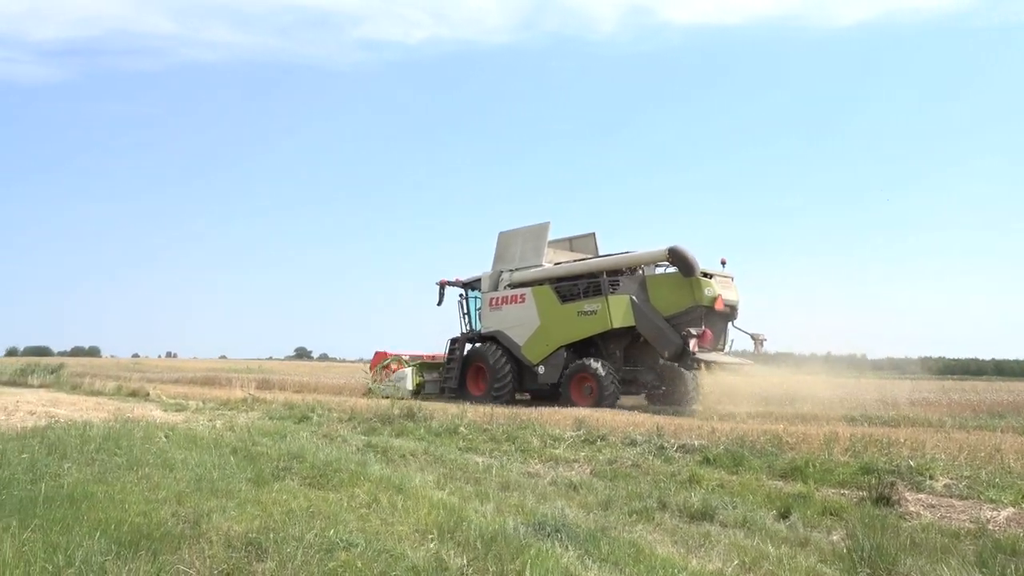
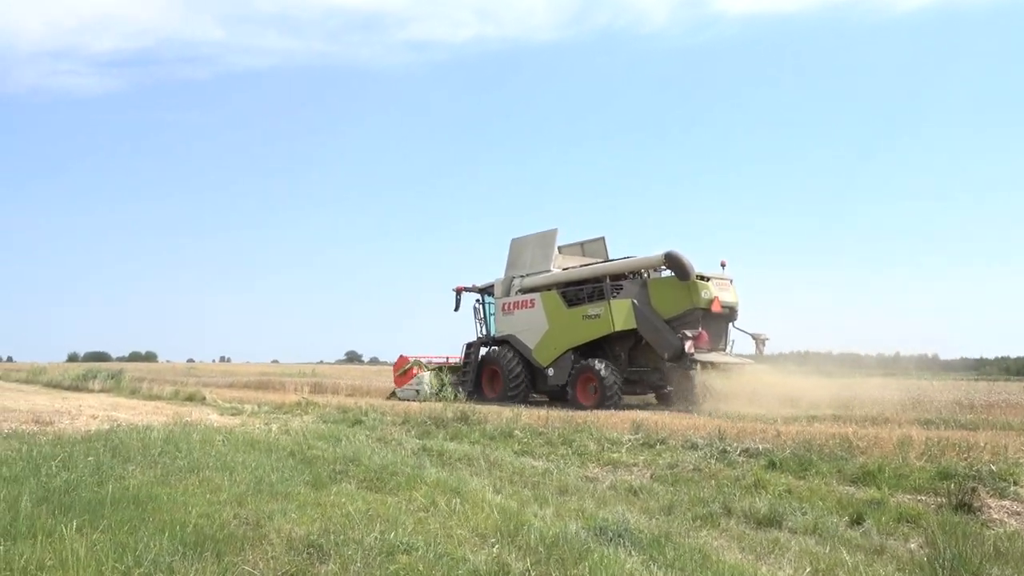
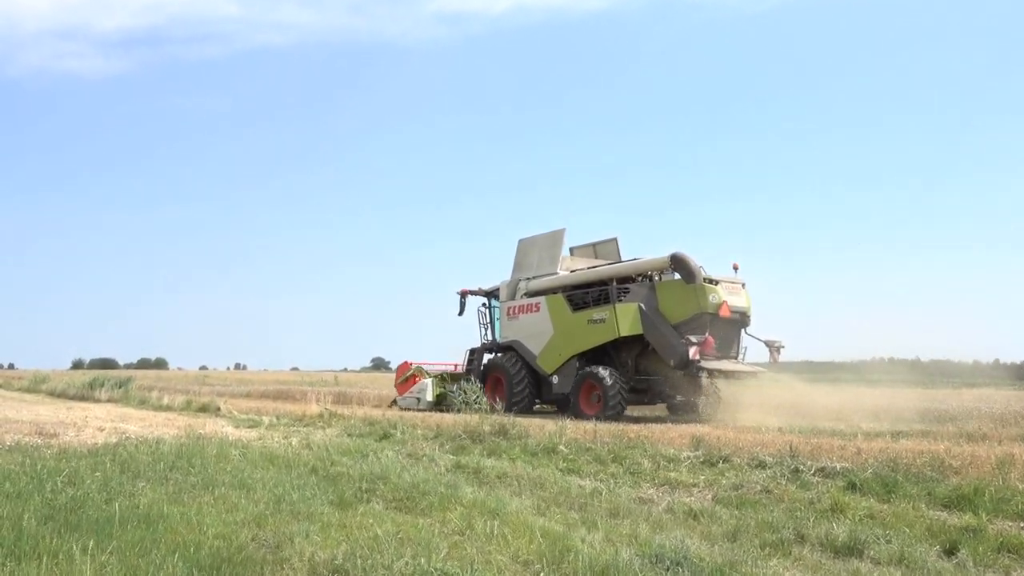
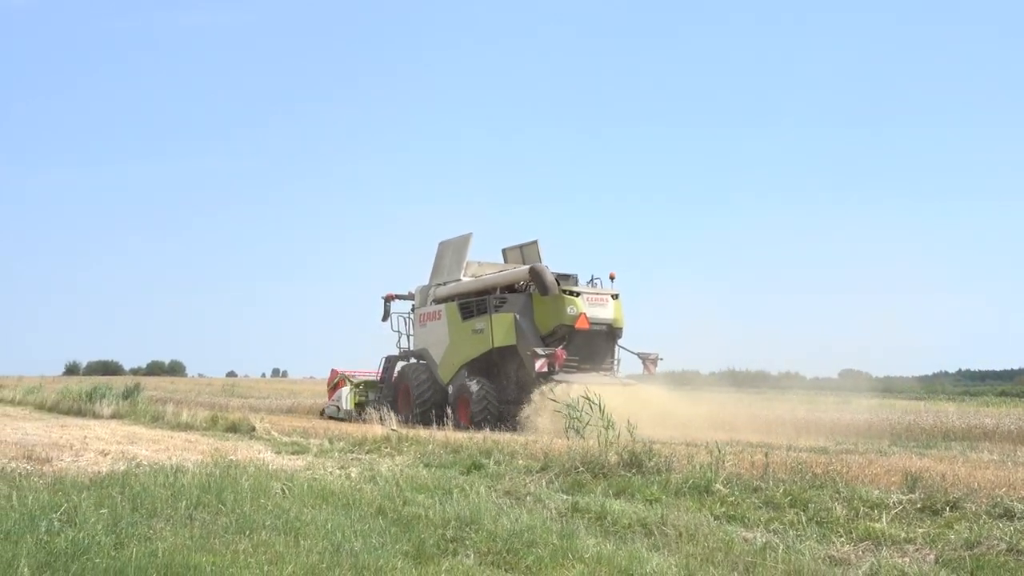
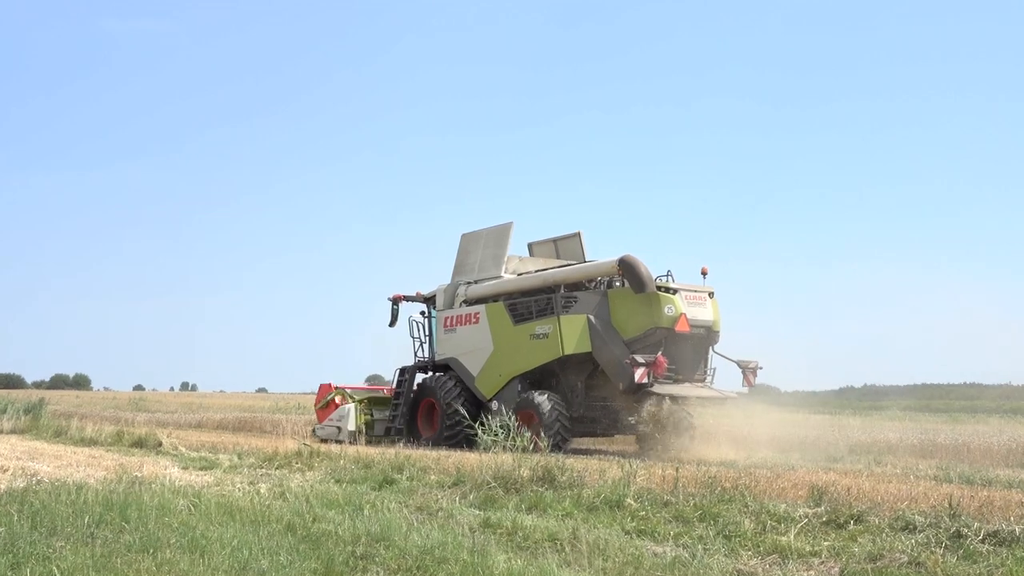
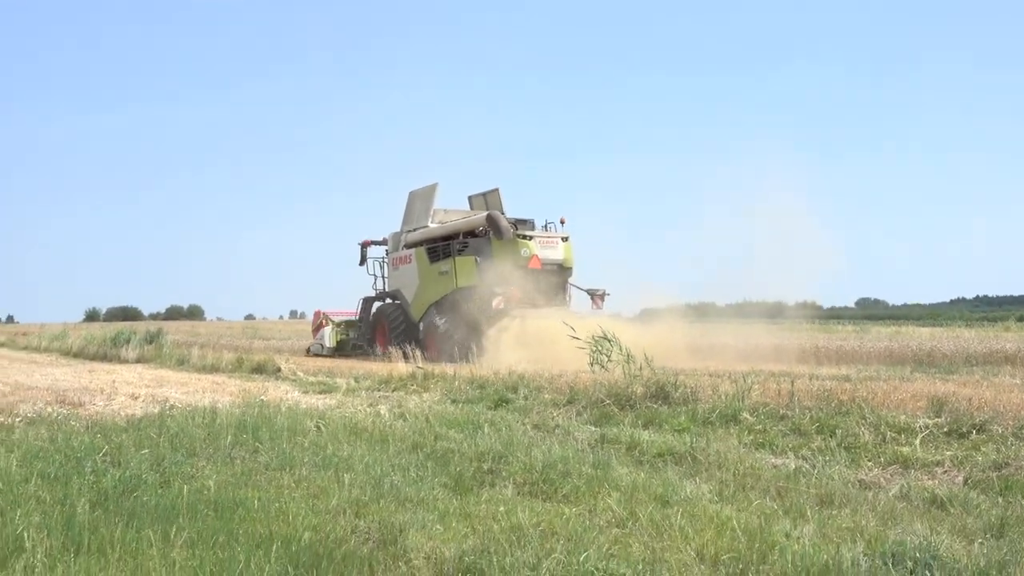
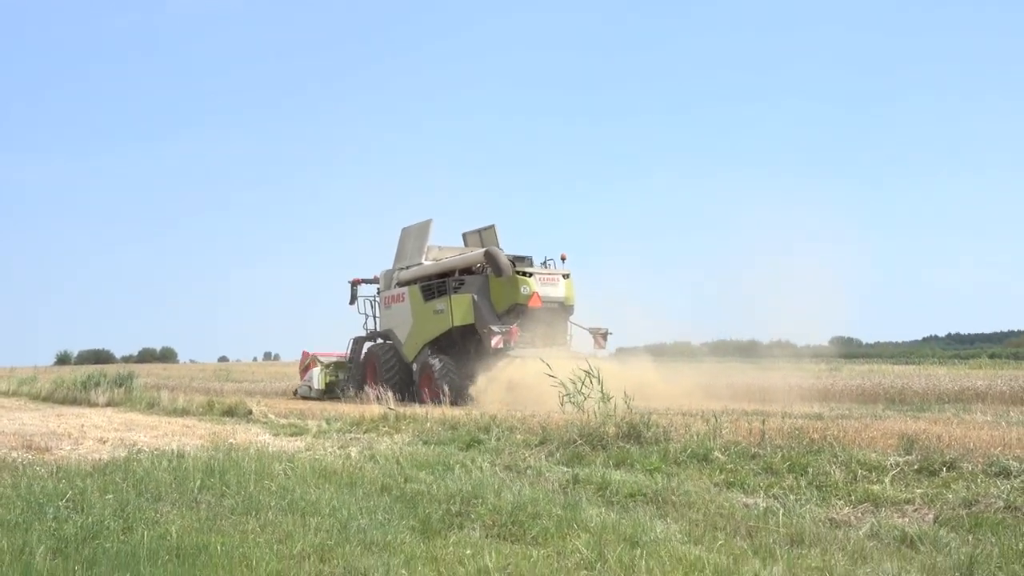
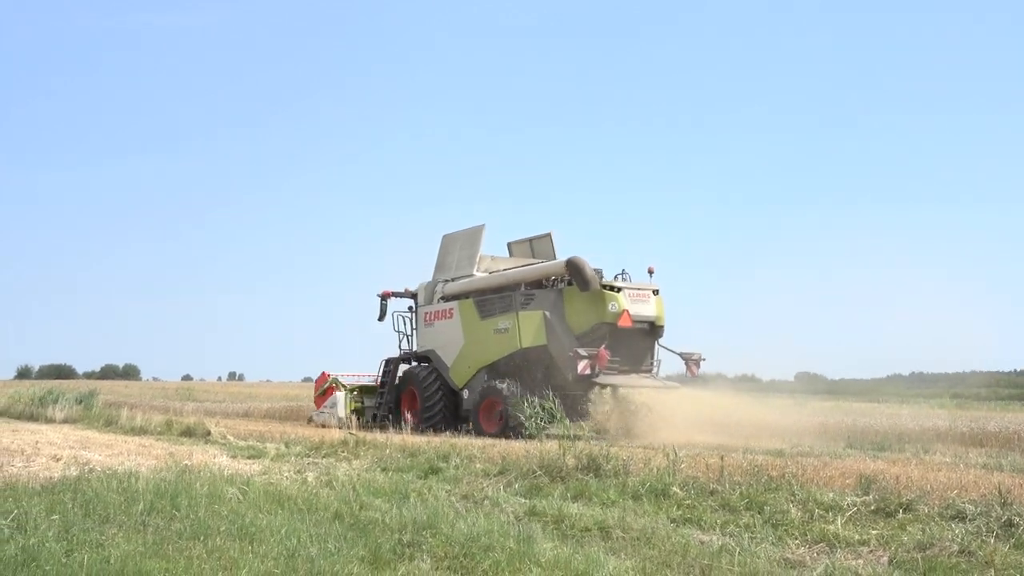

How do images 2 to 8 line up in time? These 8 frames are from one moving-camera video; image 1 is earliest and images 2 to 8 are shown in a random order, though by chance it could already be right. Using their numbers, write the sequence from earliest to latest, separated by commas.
2, 3, 5, 8, 4, 7, 6
